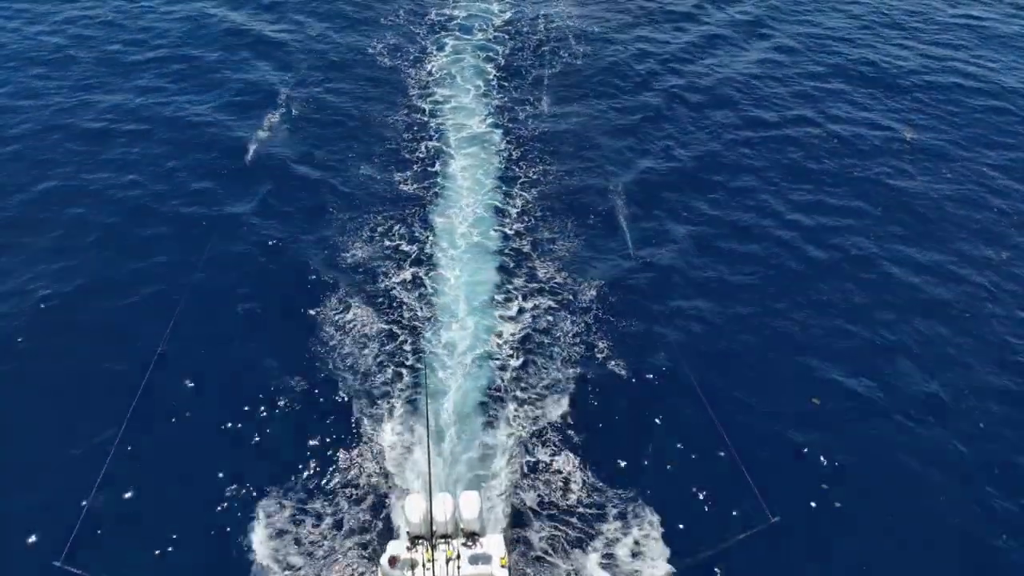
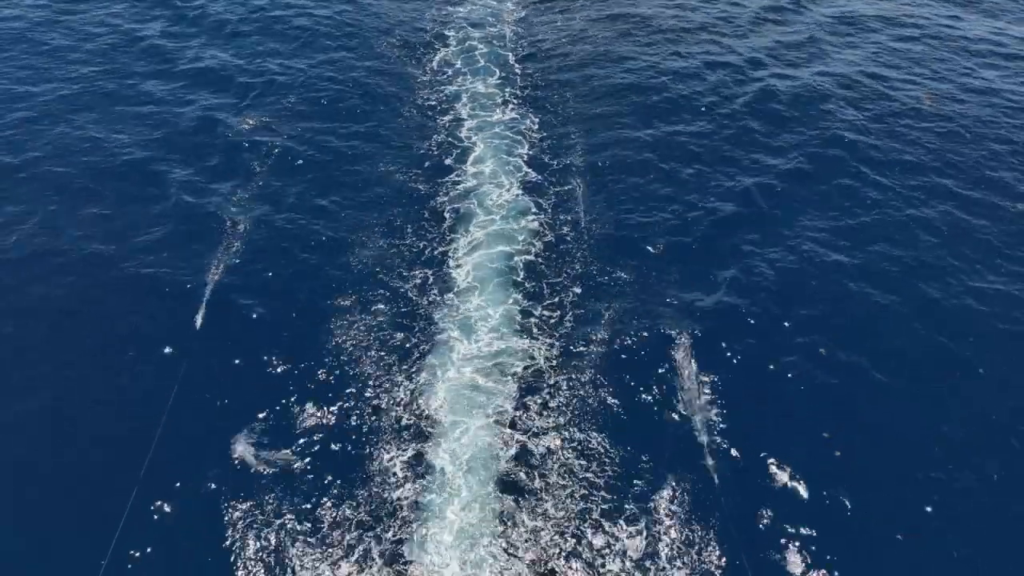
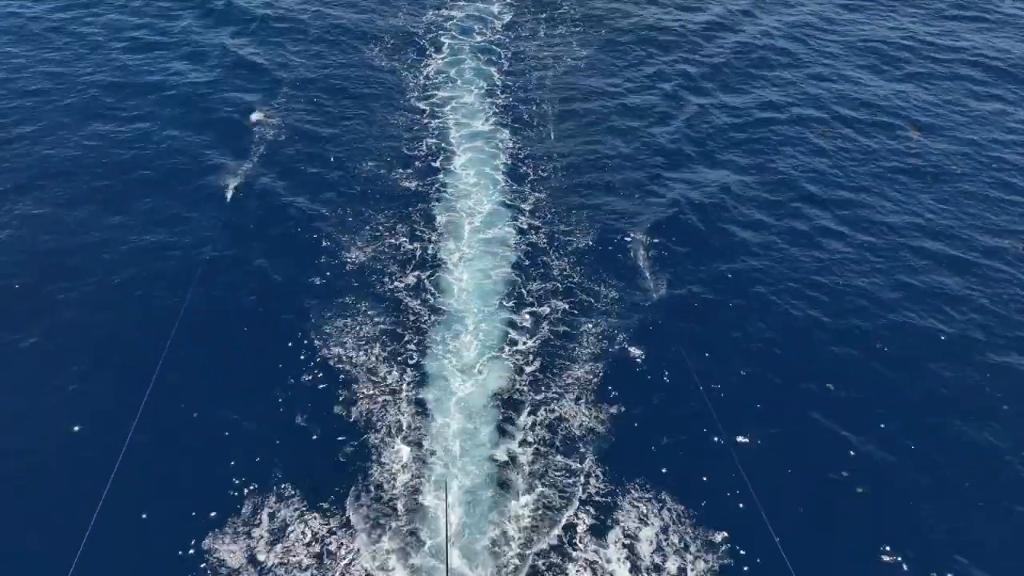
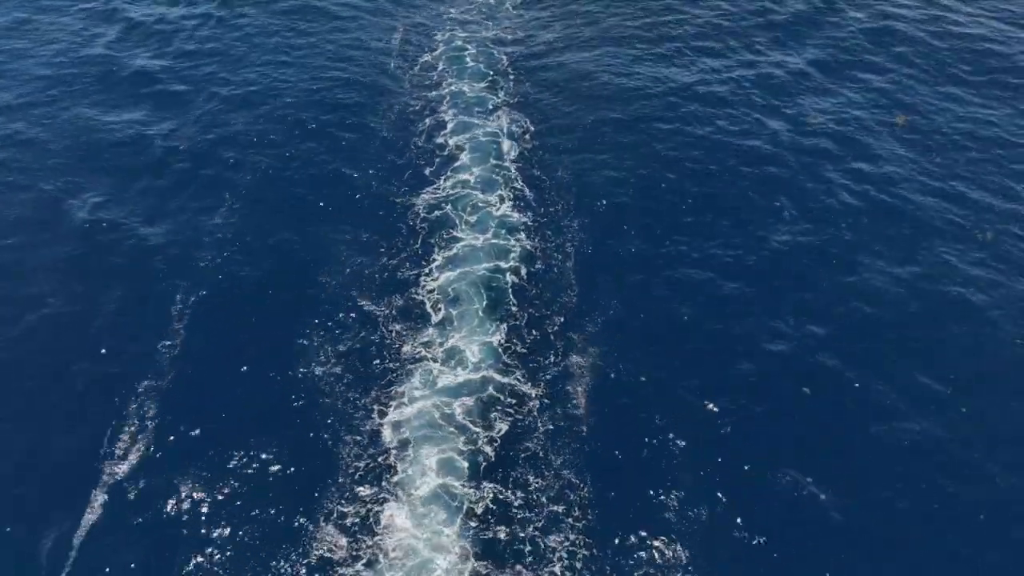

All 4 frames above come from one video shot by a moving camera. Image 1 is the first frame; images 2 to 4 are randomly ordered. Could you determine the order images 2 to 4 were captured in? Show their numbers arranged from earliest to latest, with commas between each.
3, 2, 4
